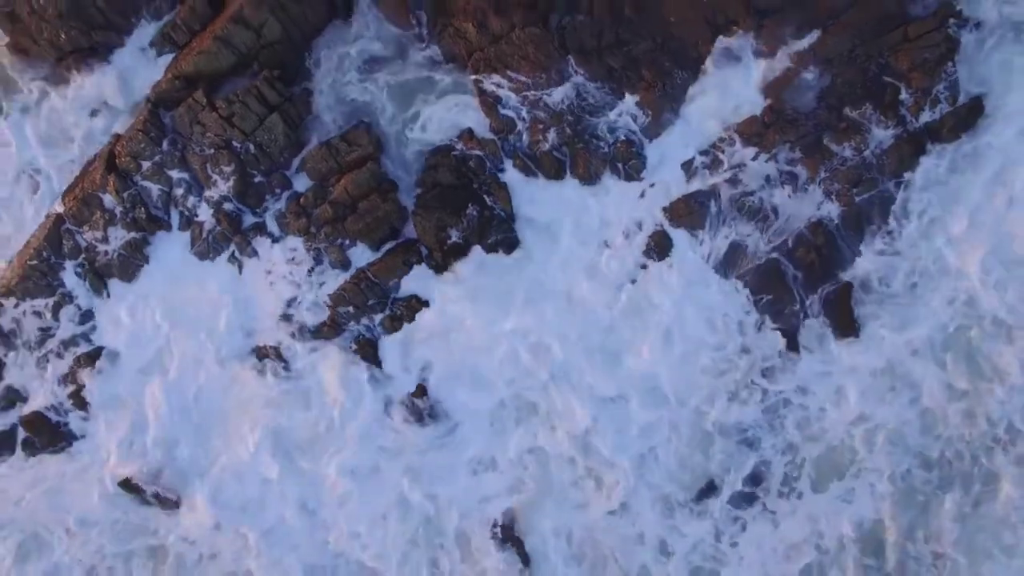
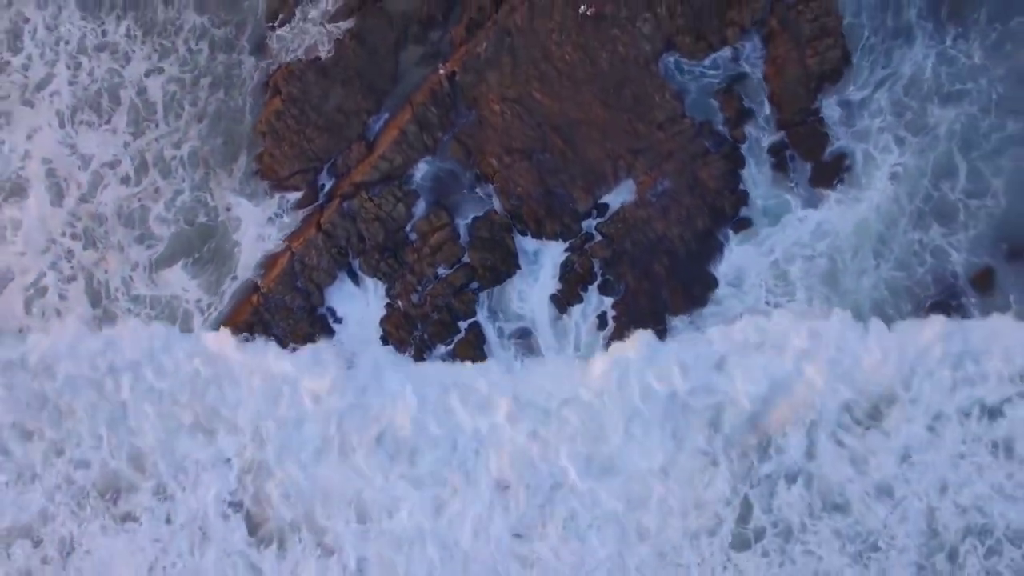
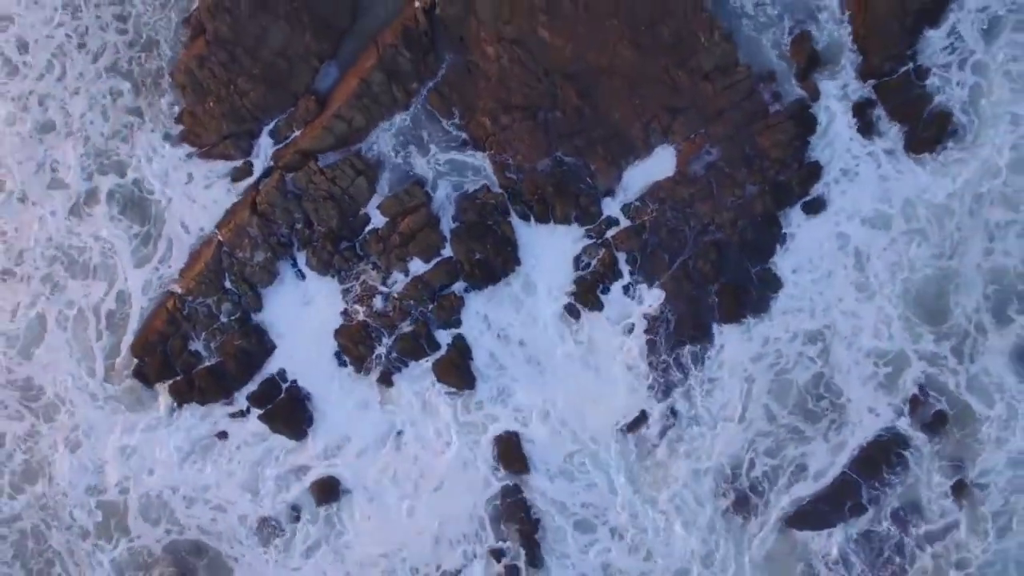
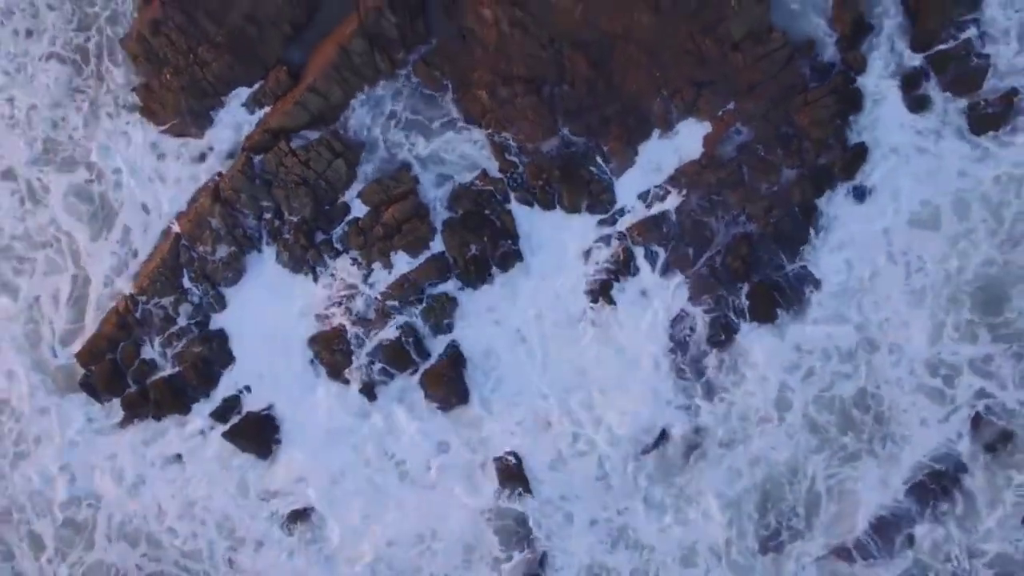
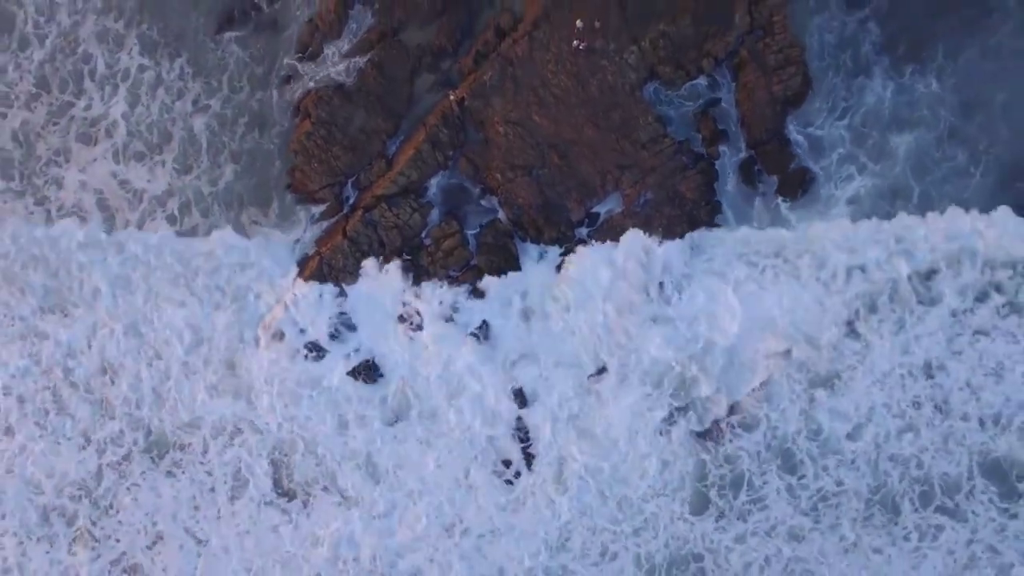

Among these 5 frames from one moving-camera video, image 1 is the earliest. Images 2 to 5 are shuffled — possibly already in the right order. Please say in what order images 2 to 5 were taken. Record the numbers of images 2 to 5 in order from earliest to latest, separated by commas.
4, 3, 2, 5
